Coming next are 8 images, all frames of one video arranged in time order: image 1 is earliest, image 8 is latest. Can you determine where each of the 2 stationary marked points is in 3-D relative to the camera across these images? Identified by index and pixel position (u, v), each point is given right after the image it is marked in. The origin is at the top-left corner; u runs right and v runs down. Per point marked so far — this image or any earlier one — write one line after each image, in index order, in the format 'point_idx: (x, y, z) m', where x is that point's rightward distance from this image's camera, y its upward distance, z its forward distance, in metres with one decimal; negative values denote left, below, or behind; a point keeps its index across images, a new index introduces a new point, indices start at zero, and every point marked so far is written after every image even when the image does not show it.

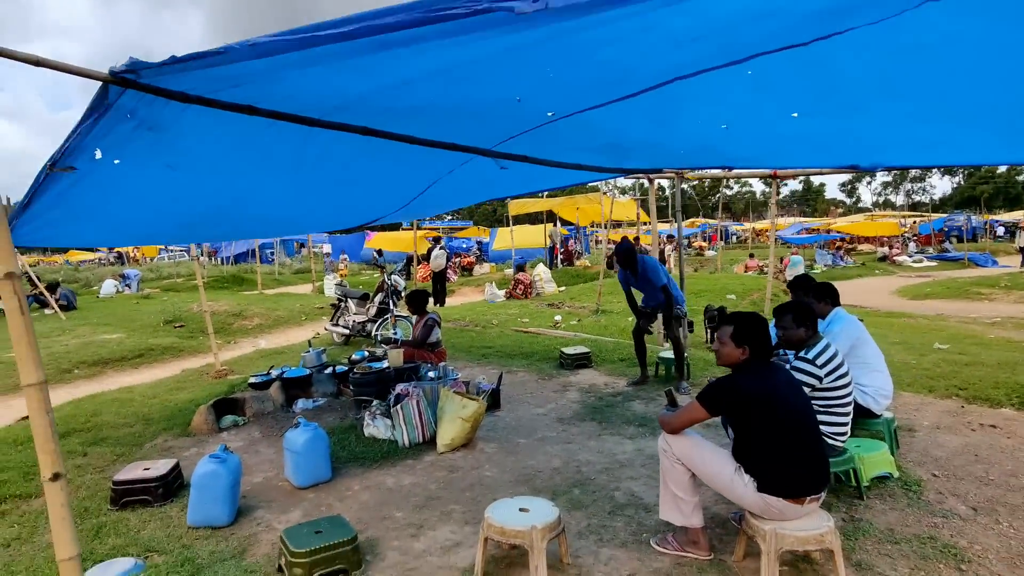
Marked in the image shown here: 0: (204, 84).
0: (-1.3, +0.9, +2.5) m
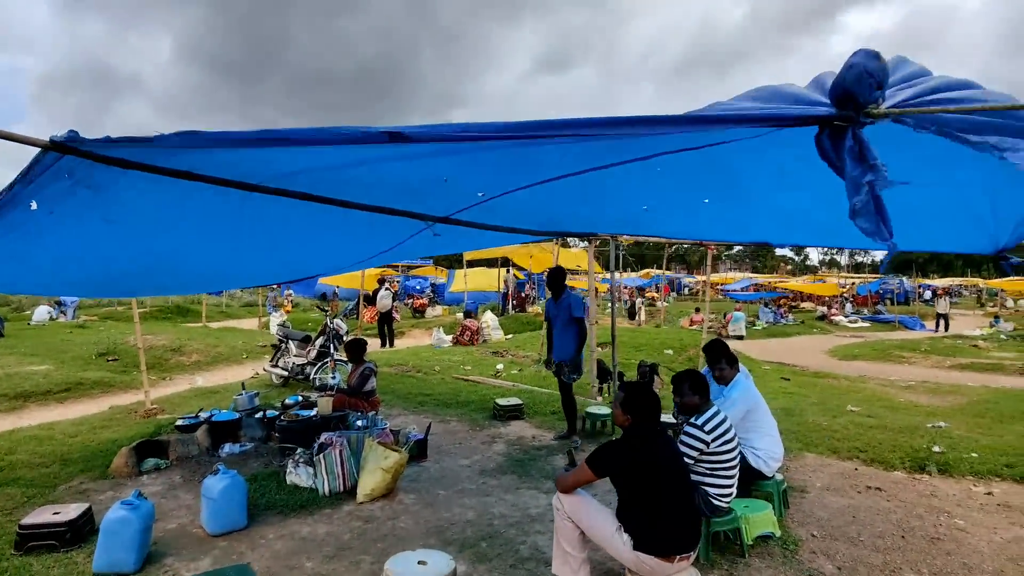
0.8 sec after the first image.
0: (-1.7, +0.6, +2.8) m
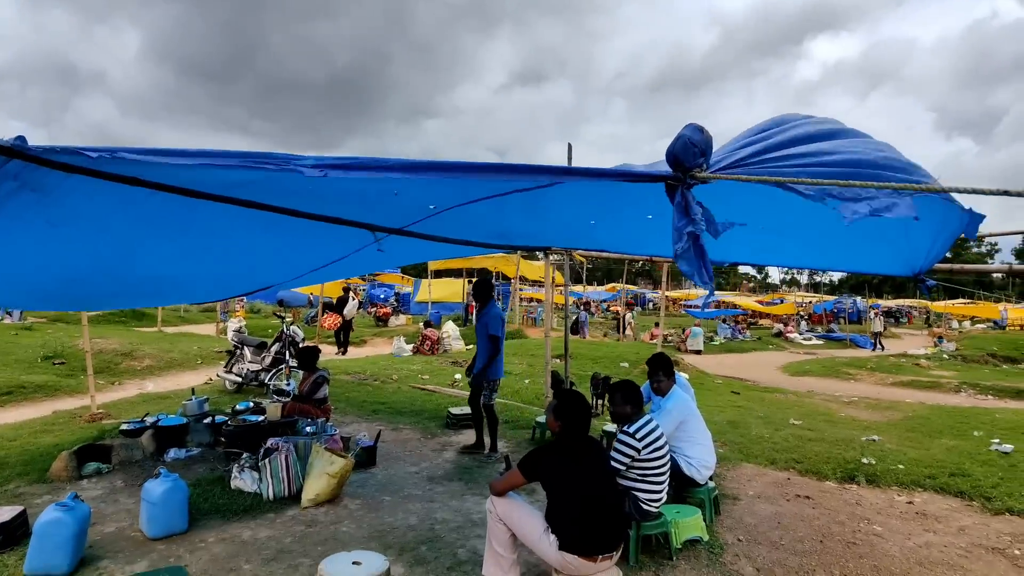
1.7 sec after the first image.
0: (-2.0, +0.6, +2.8) m
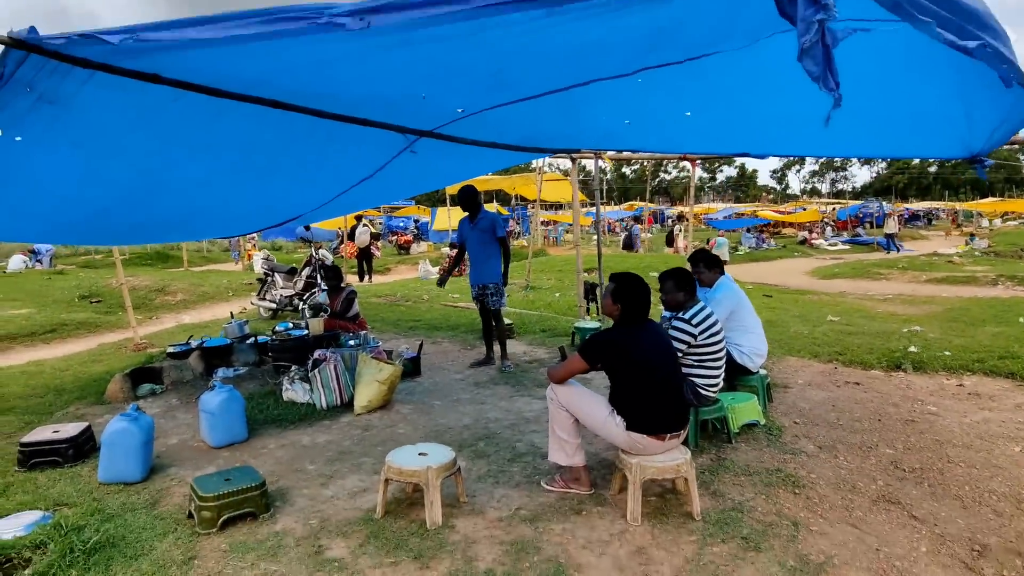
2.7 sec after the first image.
0: (-1.8, +1.0, +2.6) m
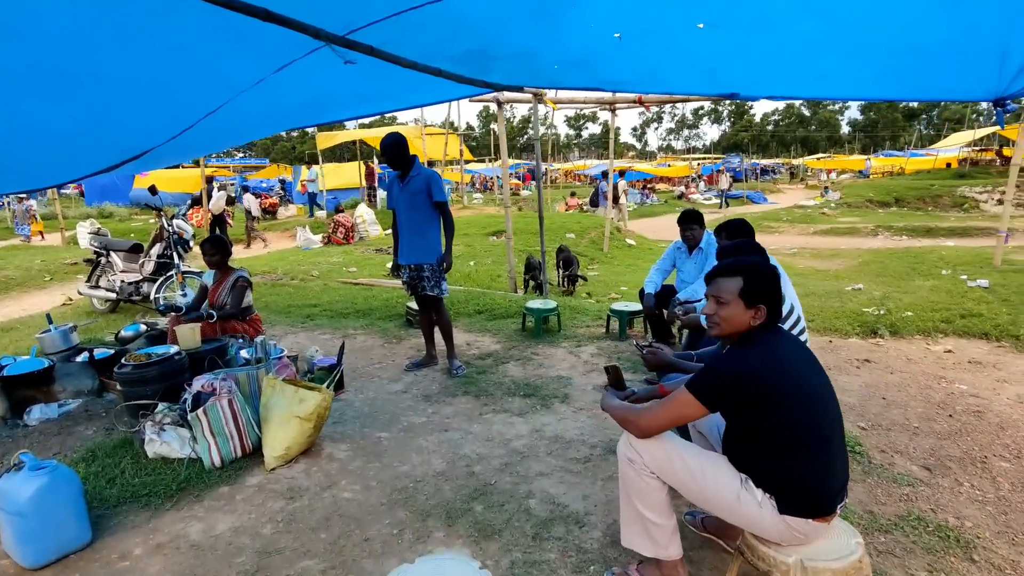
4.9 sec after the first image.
0: (-1.5, +0.9, +0.9) m
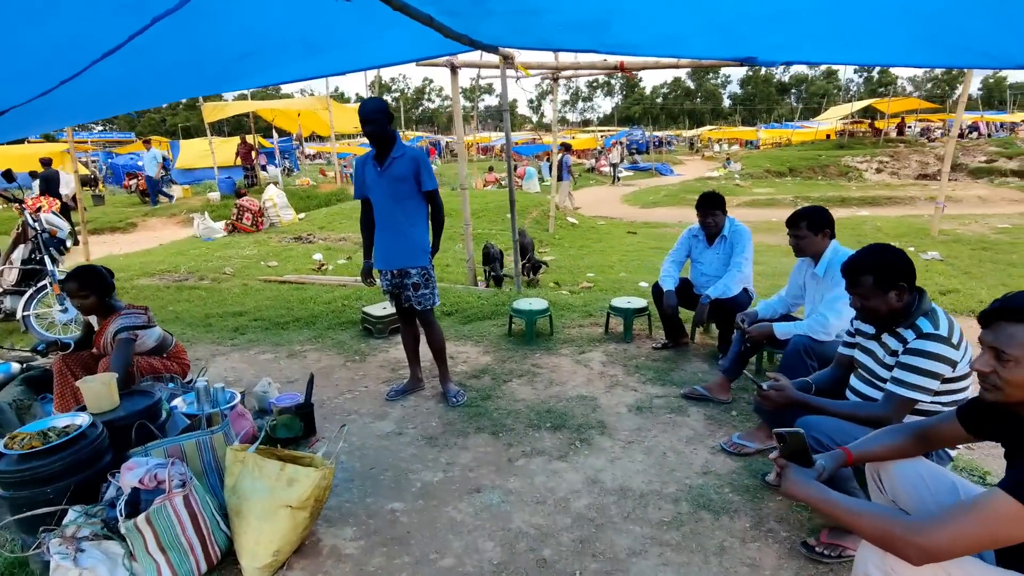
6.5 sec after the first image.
0: (-0.8, +0.7, -0.1) m
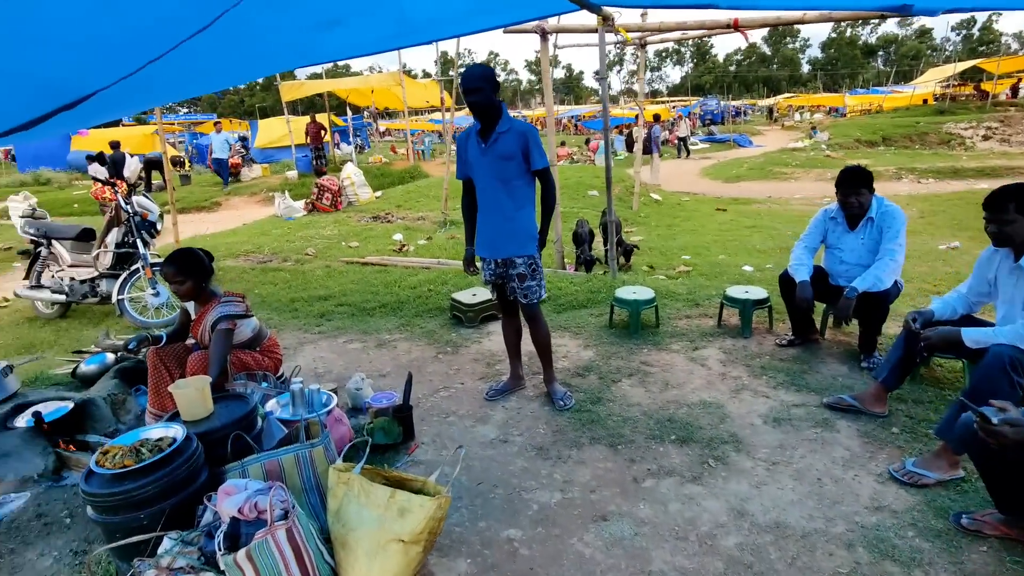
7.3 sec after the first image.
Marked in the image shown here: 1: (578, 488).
0: (-0.6, +0.6, -0.5) m
1: (+0.3, -0.9, +2.6) m
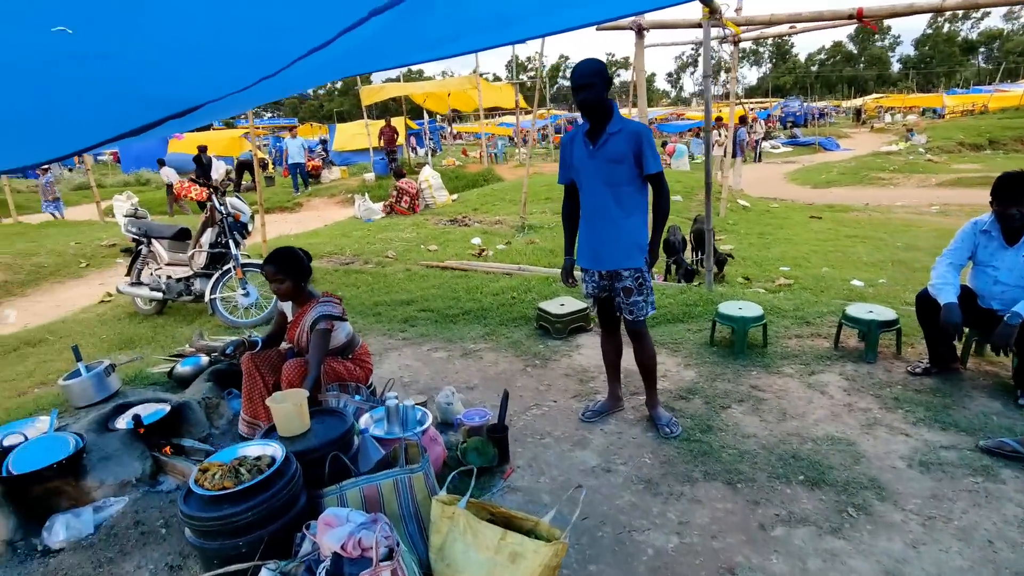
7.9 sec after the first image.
0: (-0.5, +0.5, -0.6) m
1: (+0.7, -0.9, +2.3) m
